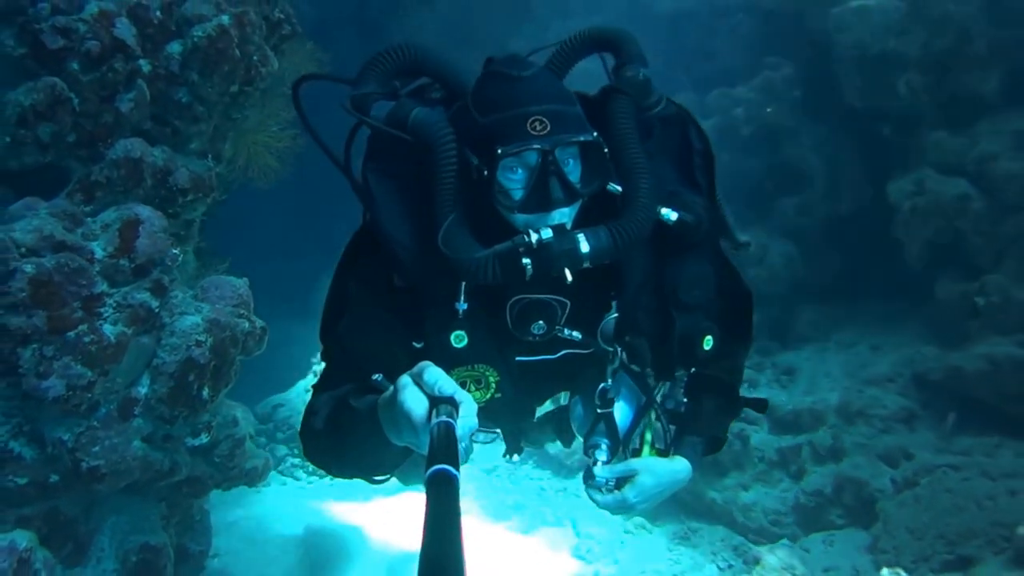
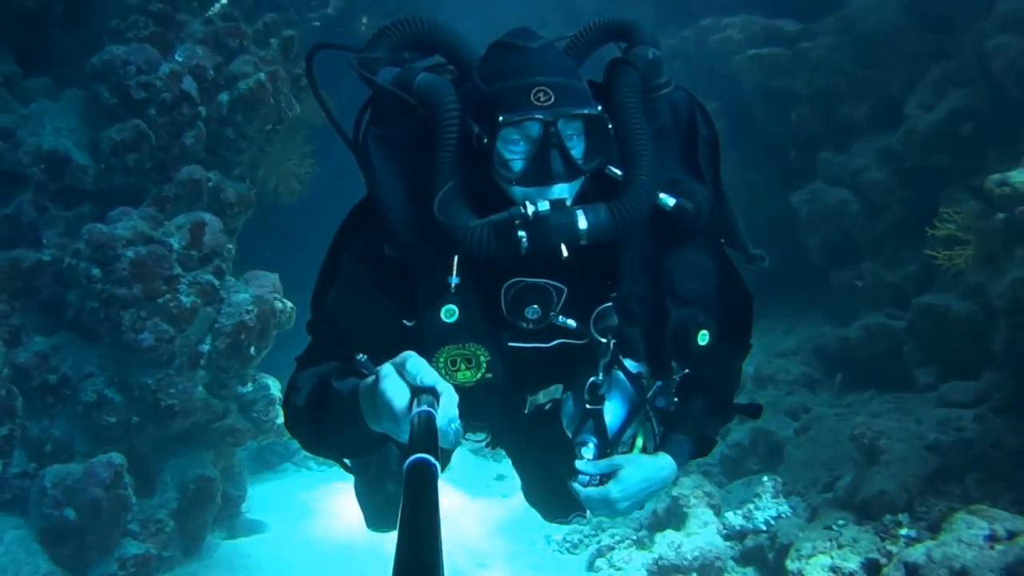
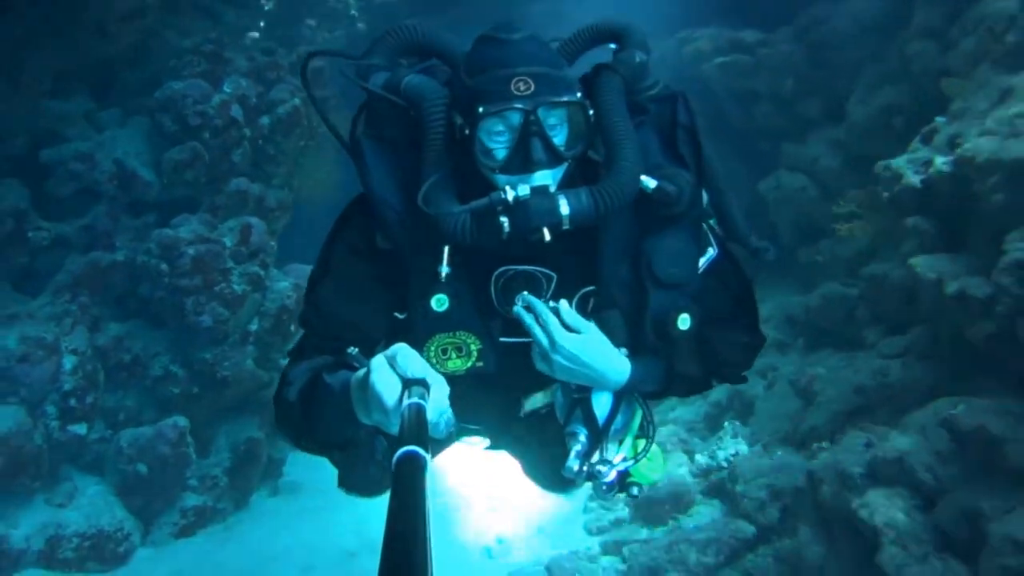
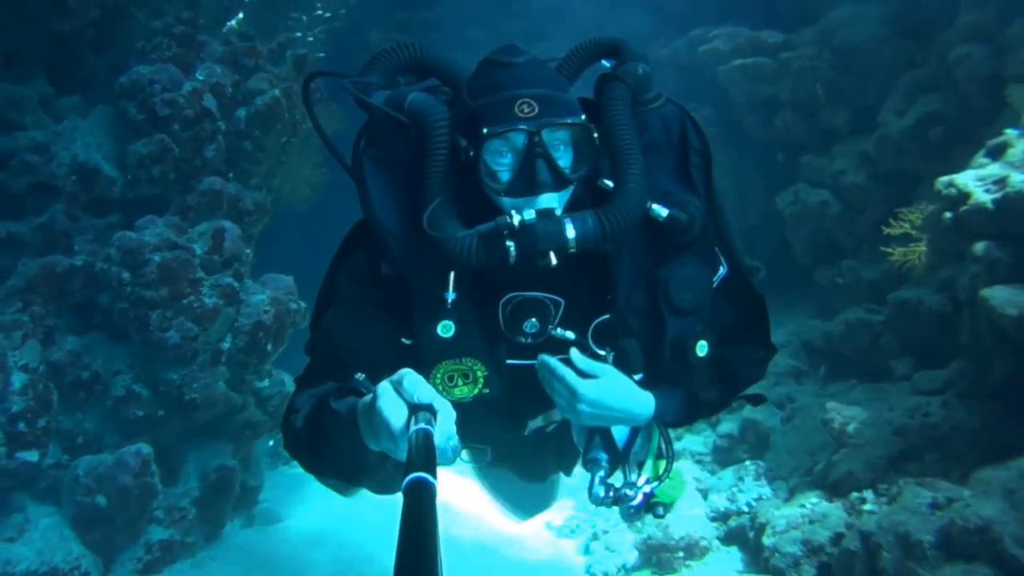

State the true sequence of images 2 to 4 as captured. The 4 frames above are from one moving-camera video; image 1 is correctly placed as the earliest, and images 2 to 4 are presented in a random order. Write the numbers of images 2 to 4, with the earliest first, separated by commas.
2, 4, 3
